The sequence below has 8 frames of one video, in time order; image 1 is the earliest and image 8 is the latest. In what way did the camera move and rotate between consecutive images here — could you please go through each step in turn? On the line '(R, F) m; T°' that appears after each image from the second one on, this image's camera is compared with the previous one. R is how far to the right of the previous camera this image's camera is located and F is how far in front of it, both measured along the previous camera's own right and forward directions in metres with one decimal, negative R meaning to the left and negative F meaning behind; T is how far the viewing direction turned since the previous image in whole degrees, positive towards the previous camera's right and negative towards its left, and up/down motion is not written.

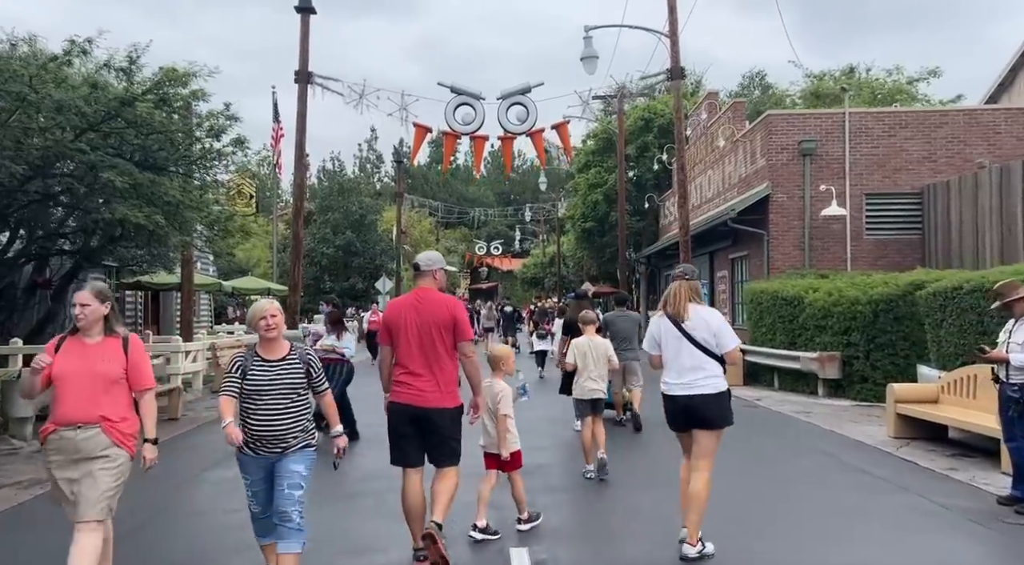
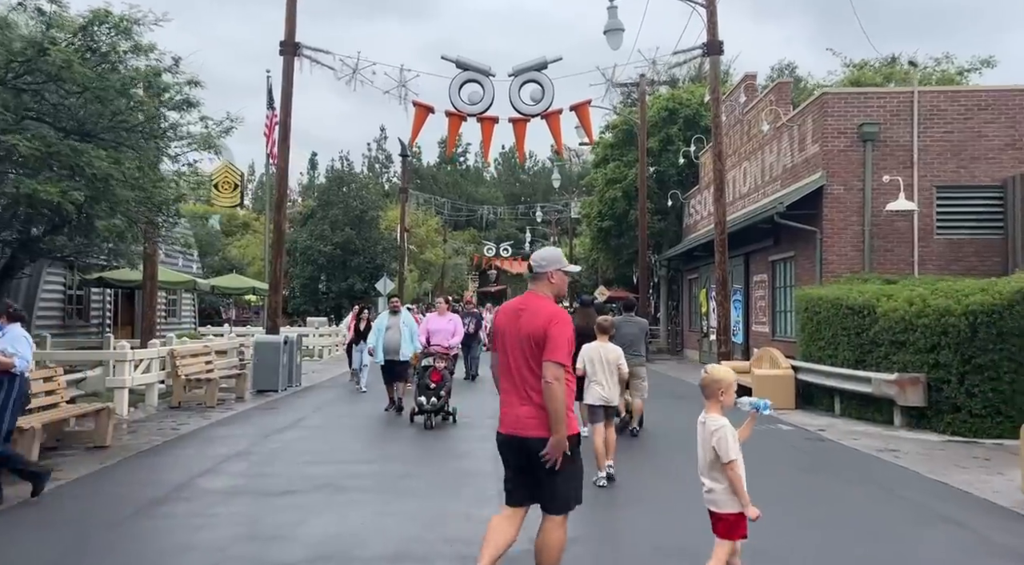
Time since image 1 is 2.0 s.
(0.0, +2.6) m; -1°
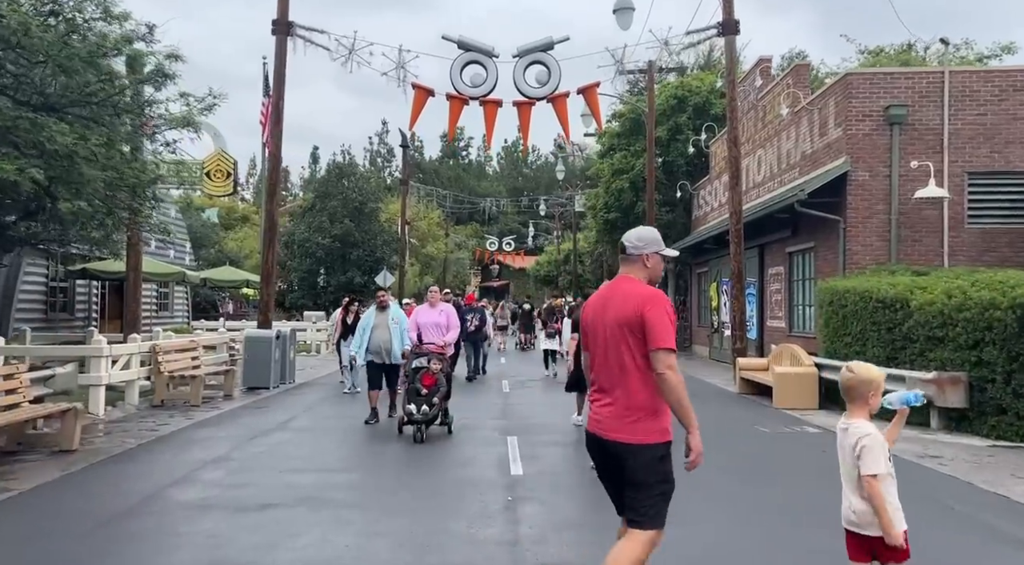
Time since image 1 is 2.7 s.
(0.0, +1.0) m; 0°
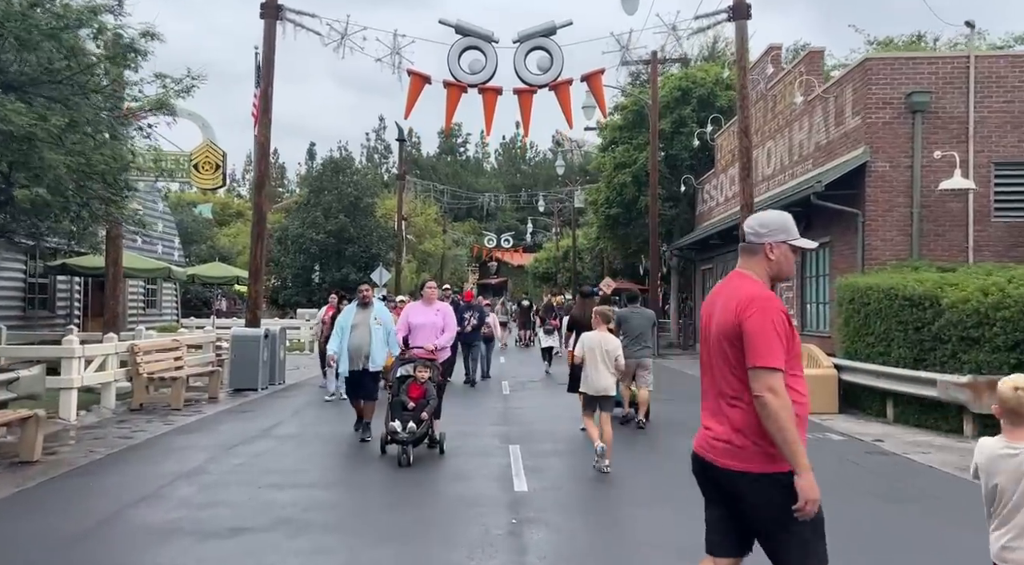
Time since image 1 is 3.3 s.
(-0.1, +0.8) m; 0°
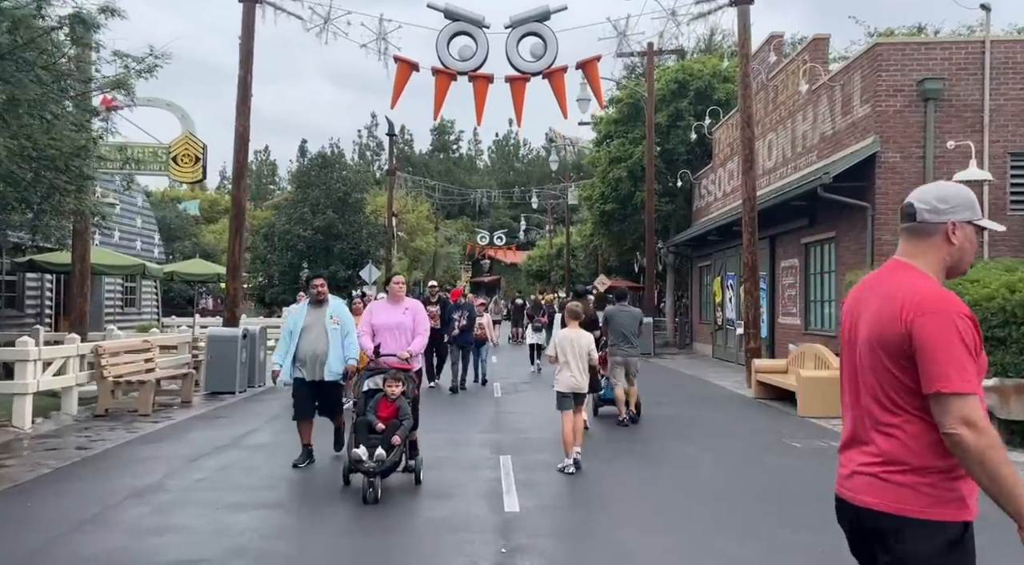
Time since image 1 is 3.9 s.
(0.0, +0.8) m; 0°
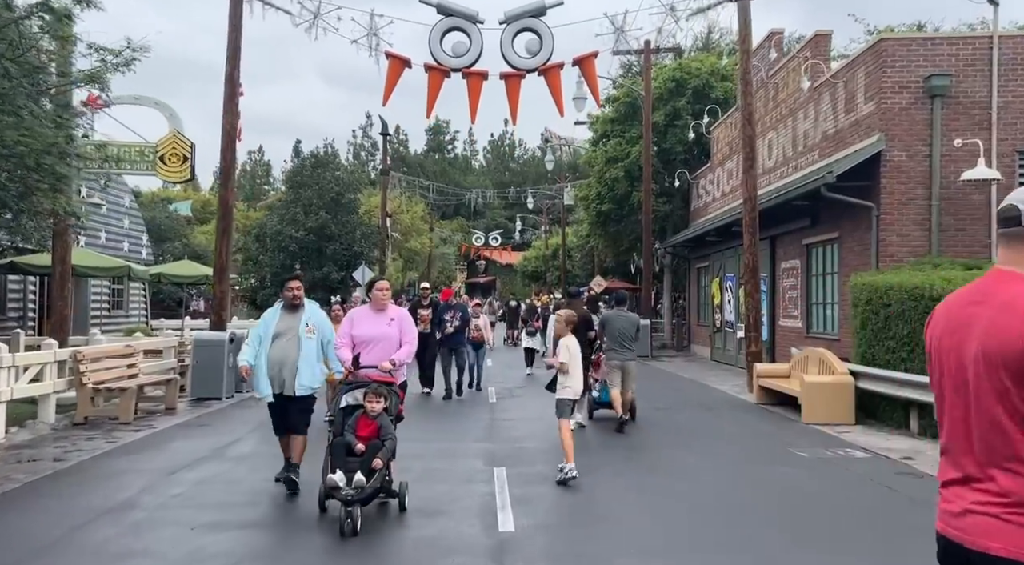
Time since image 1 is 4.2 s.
(0.0, +0.4) m; 0°
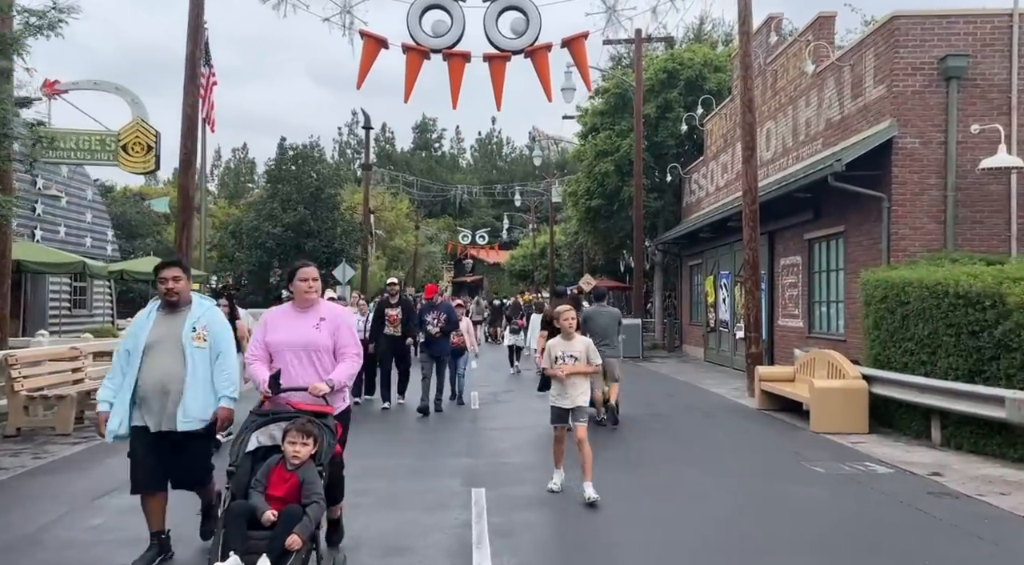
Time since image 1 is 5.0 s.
(+0.1, +1.1) m; +1°
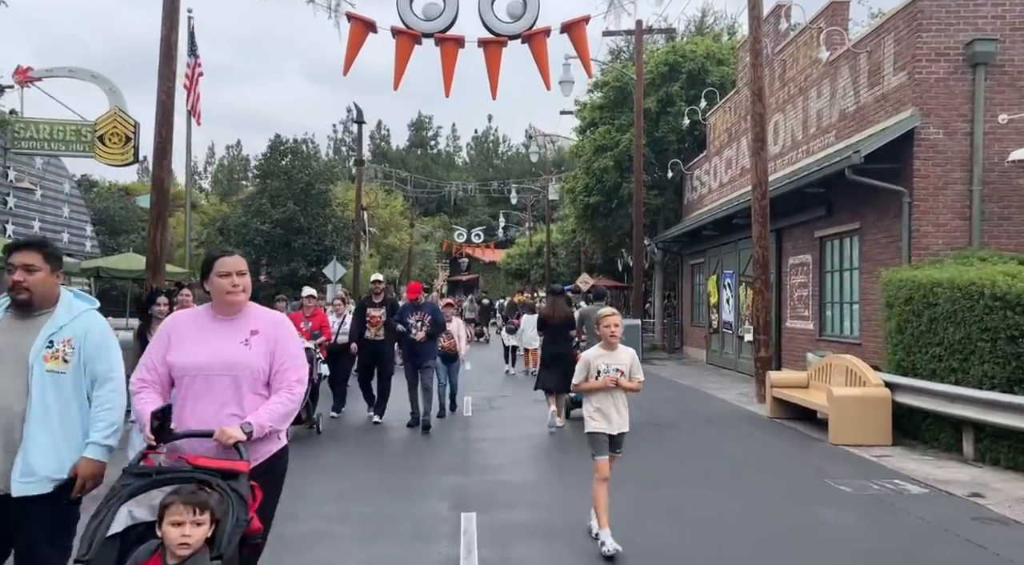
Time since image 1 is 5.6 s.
(0.0, +0.9) m; 0°
